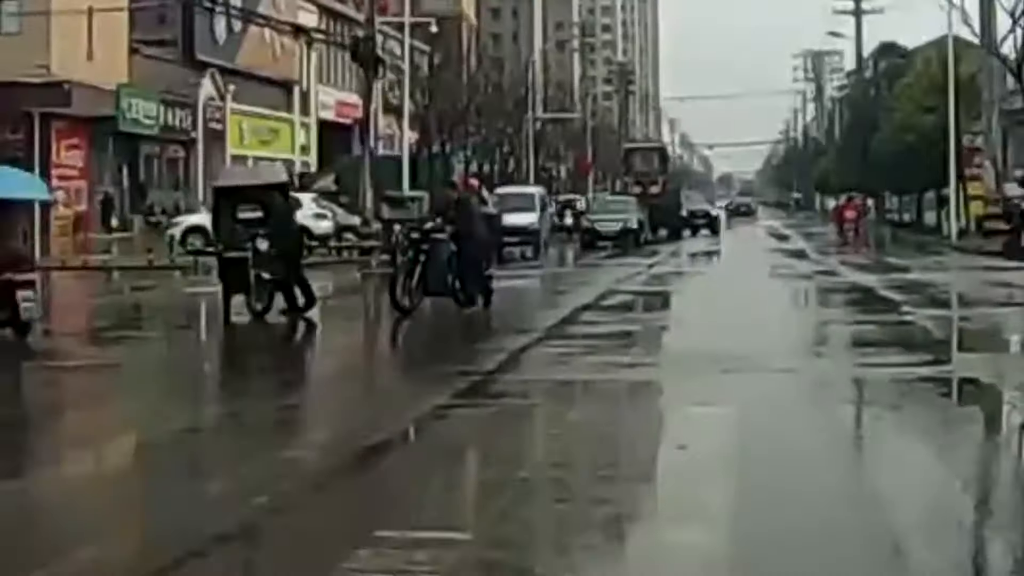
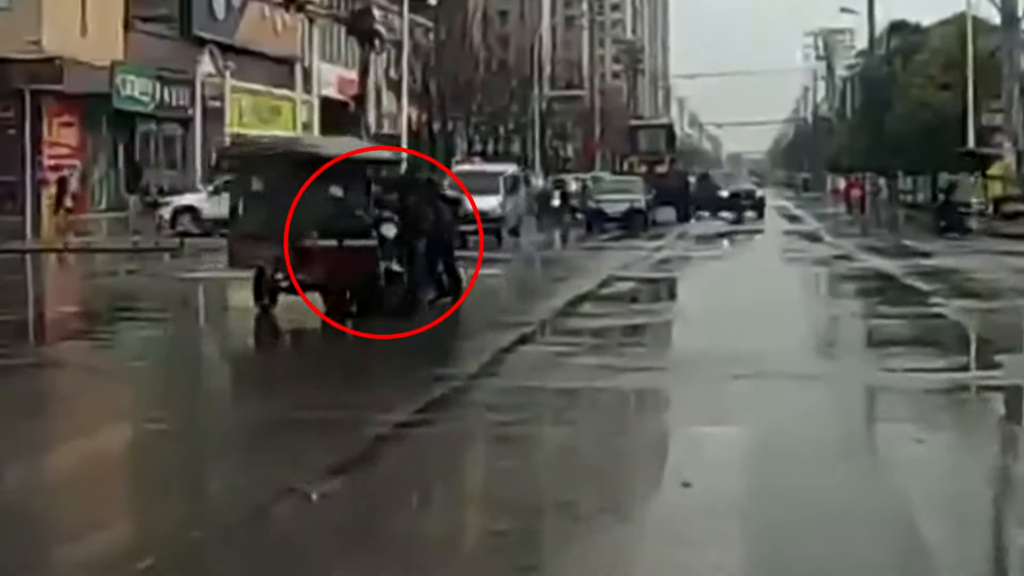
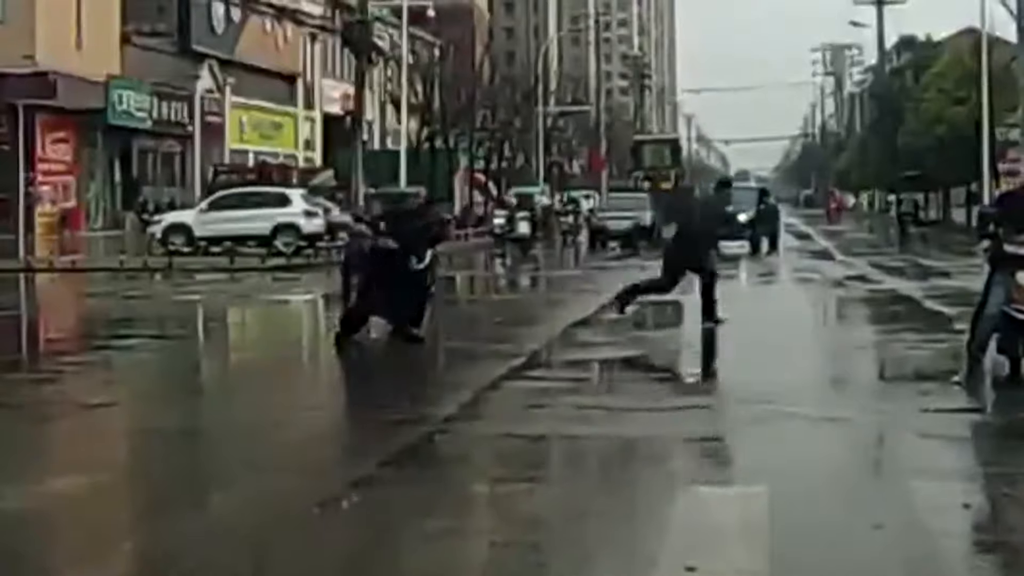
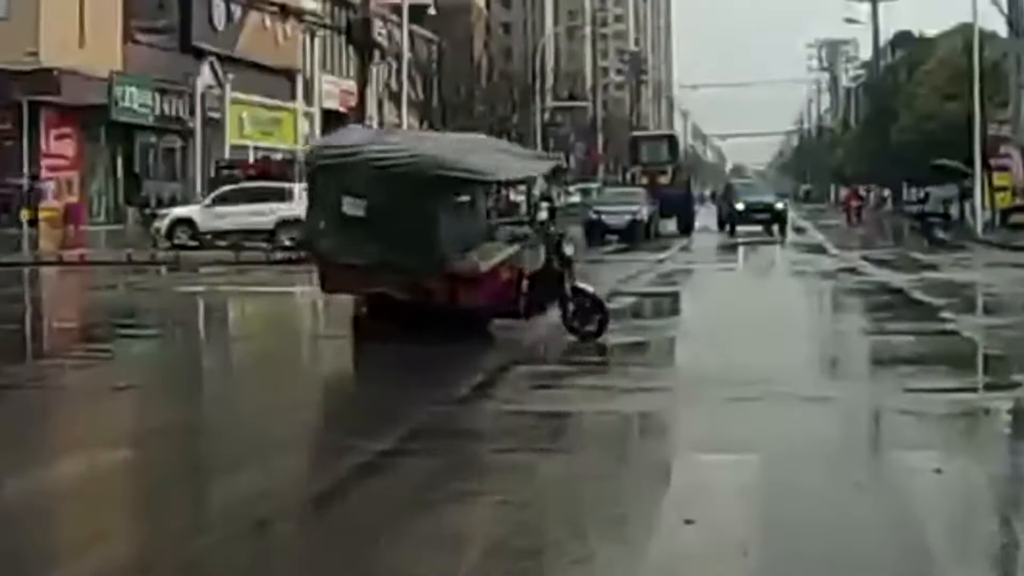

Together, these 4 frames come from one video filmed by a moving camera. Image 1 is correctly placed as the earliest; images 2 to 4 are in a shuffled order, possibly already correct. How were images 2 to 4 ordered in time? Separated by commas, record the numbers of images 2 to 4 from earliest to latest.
2, 4, 3
